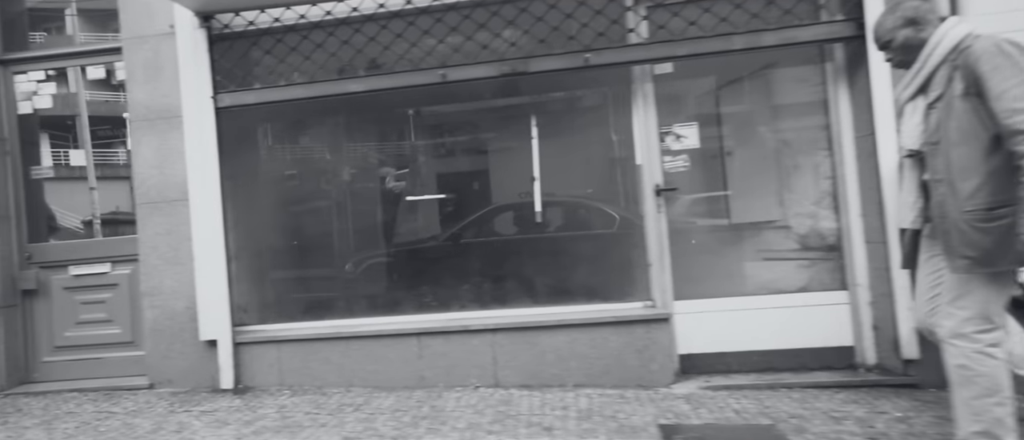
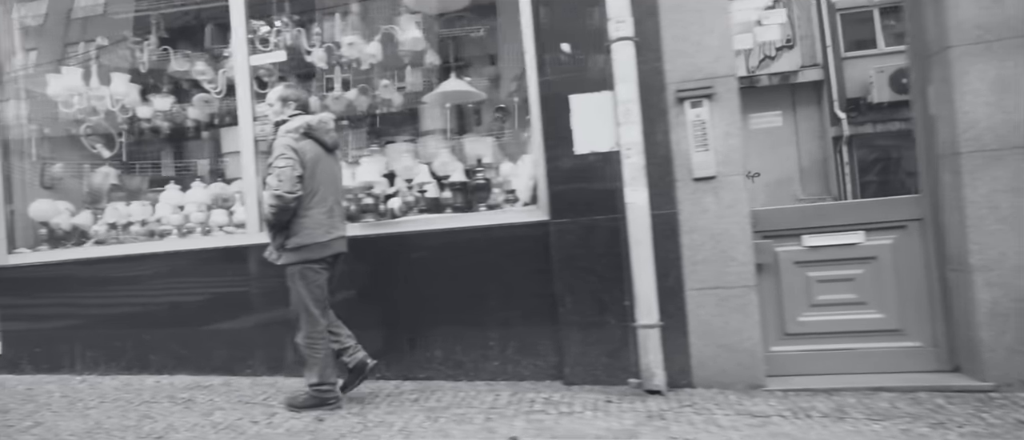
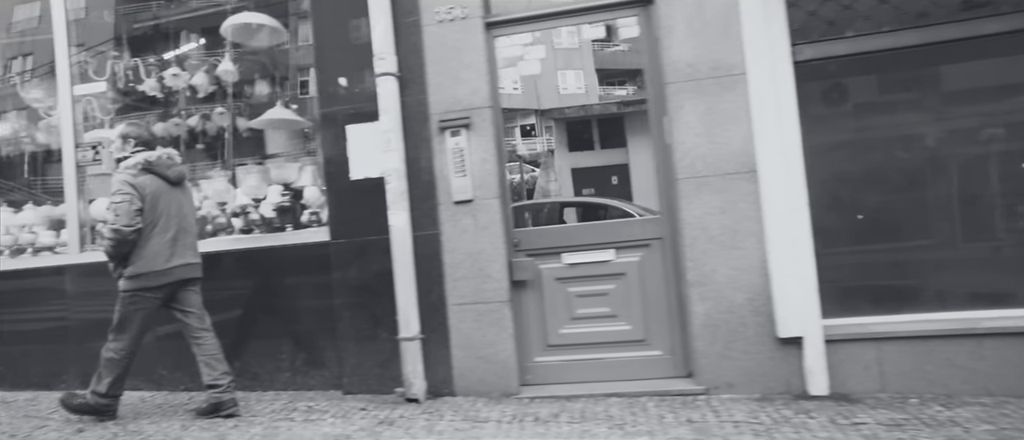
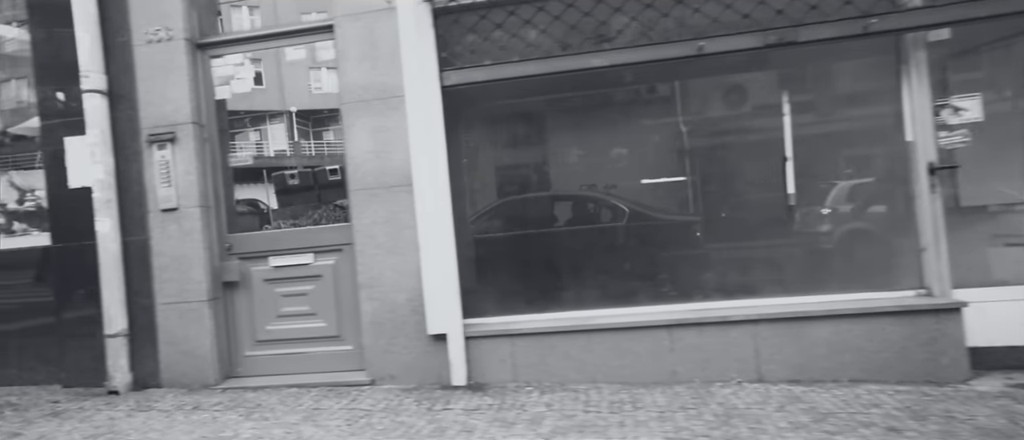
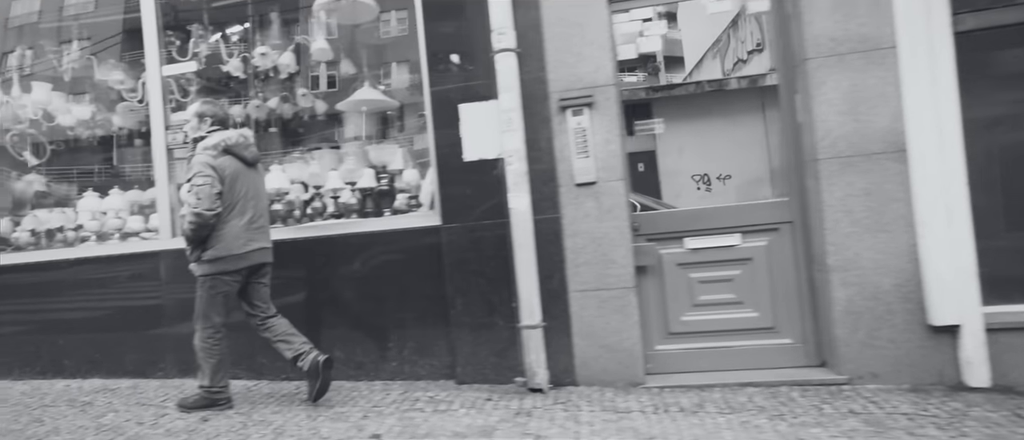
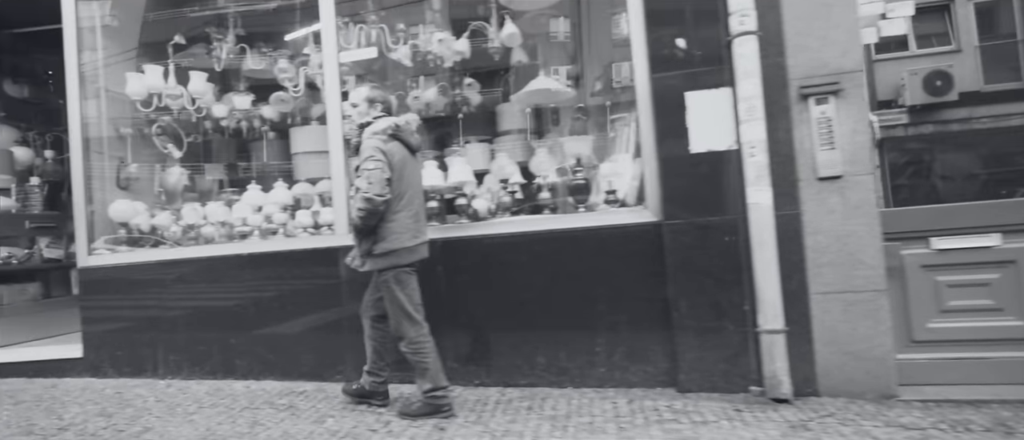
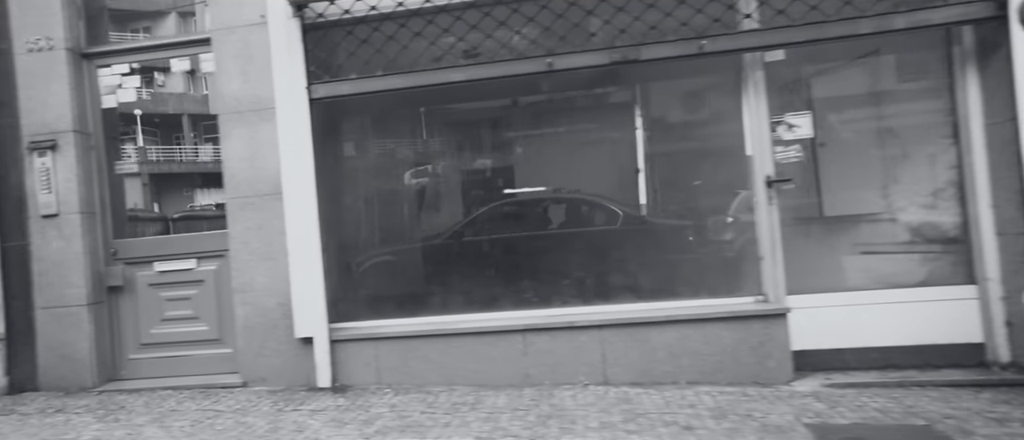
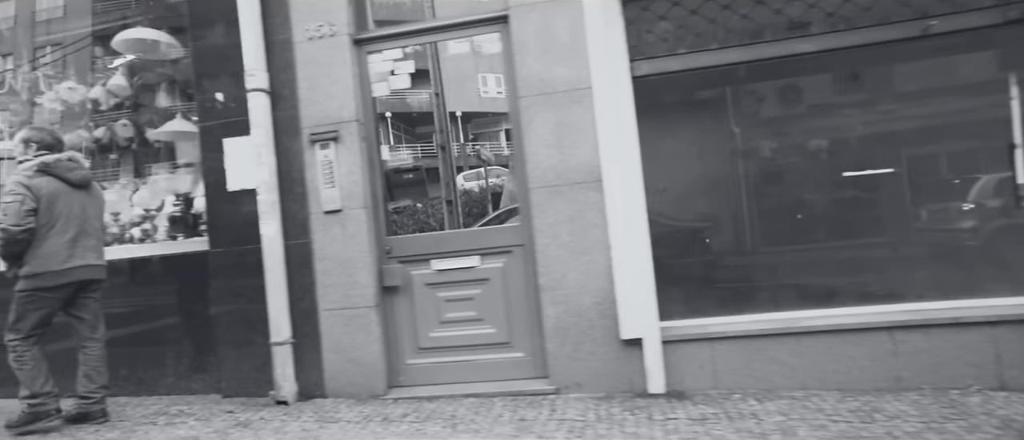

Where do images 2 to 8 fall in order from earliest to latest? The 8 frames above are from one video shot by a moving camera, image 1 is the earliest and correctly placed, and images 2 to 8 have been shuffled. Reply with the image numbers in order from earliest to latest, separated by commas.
7, 4, 8, 3, 5, 2, 6
